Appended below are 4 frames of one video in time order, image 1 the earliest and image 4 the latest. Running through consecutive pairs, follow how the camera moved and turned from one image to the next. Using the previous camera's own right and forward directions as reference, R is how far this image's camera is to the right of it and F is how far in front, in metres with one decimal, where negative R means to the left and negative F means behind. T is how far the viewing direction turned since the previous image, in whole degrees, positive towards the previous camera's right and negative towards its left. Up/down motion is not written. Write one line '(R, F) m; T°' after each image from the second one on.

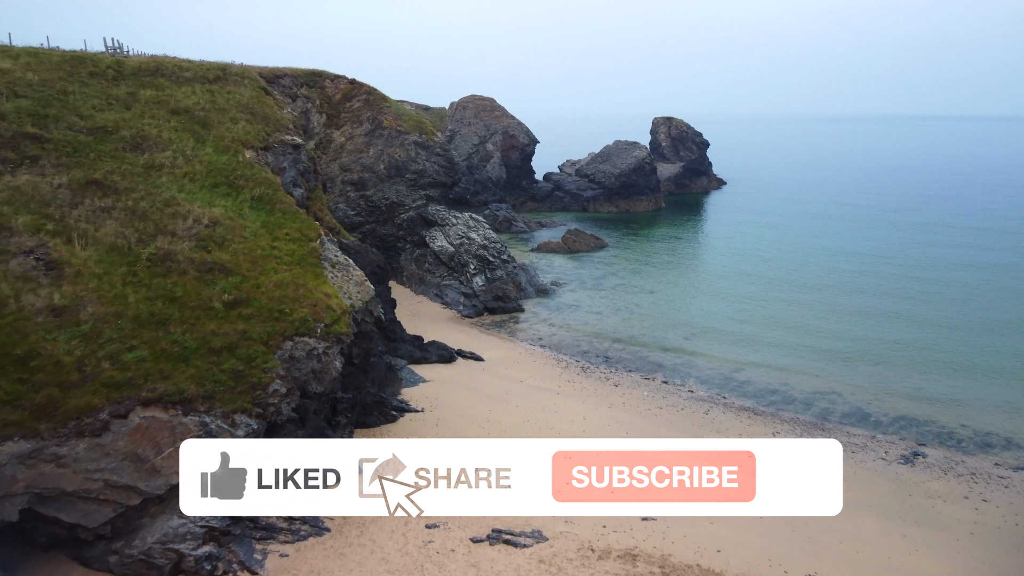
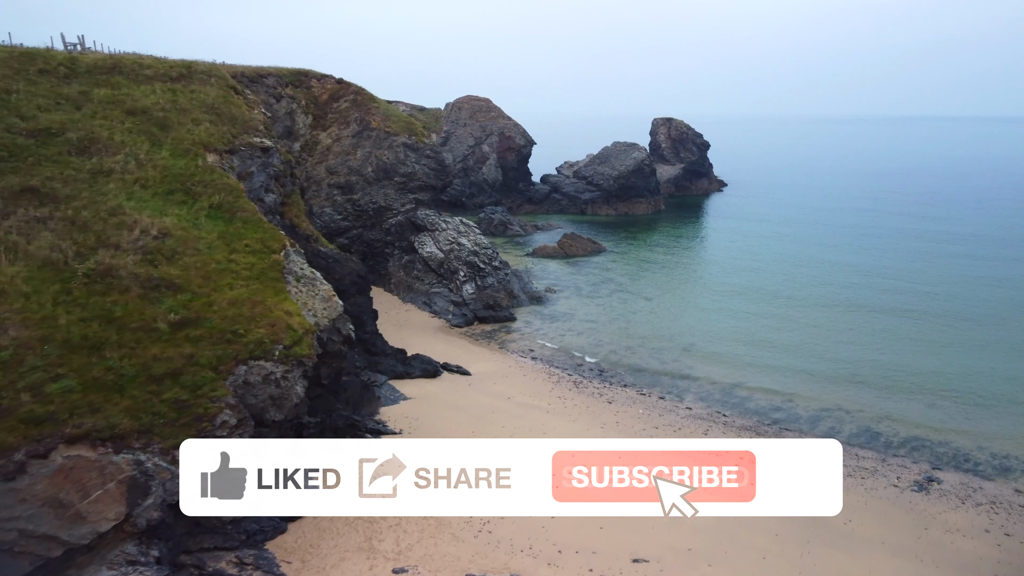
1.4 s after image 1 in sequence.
(+0.5, +1.8) m; 0°
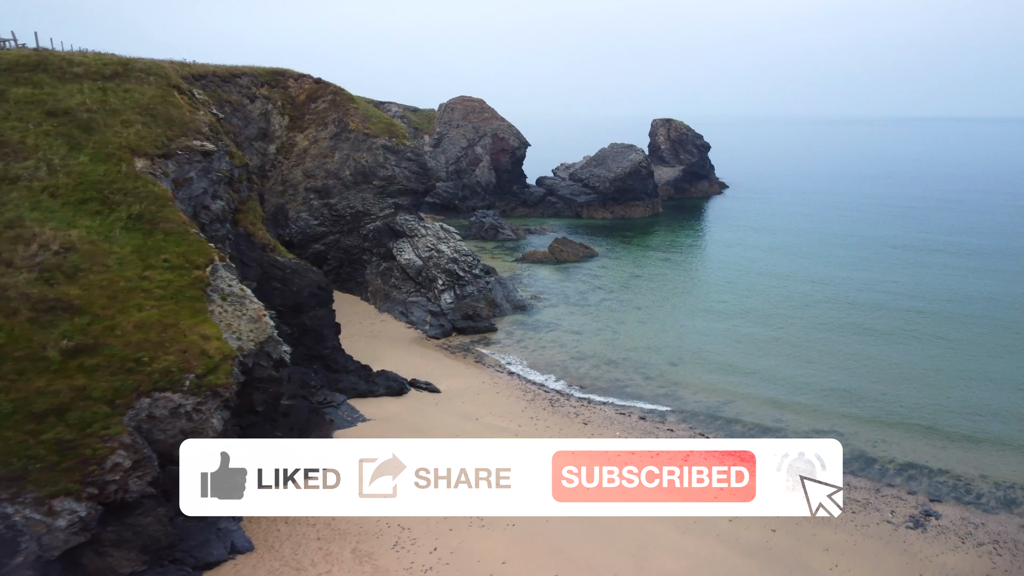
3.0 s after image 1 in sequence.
(+1.3, +2.0) m; 0°
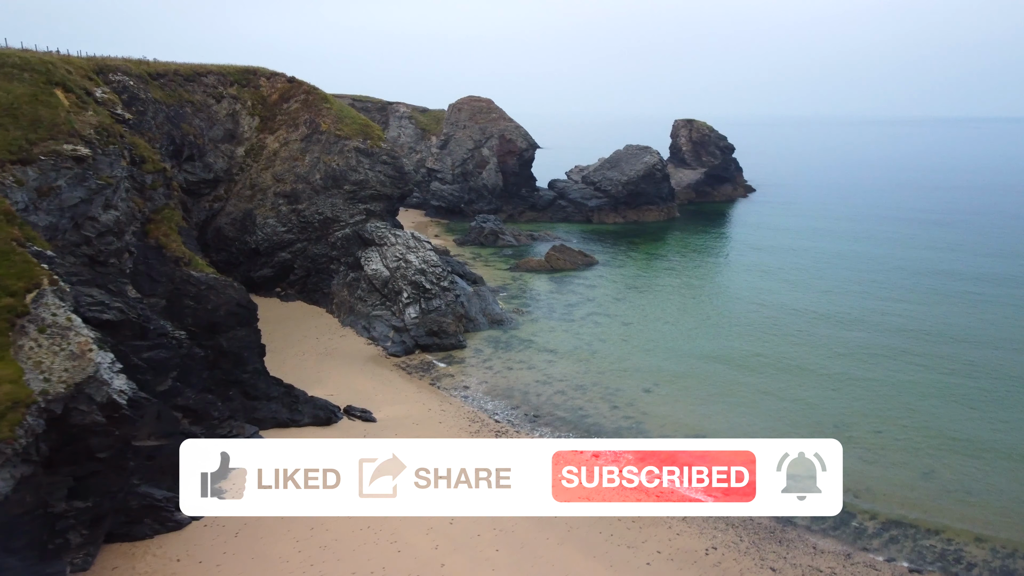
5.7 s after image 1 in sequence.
(+3.3, +3.2) m; -3°
